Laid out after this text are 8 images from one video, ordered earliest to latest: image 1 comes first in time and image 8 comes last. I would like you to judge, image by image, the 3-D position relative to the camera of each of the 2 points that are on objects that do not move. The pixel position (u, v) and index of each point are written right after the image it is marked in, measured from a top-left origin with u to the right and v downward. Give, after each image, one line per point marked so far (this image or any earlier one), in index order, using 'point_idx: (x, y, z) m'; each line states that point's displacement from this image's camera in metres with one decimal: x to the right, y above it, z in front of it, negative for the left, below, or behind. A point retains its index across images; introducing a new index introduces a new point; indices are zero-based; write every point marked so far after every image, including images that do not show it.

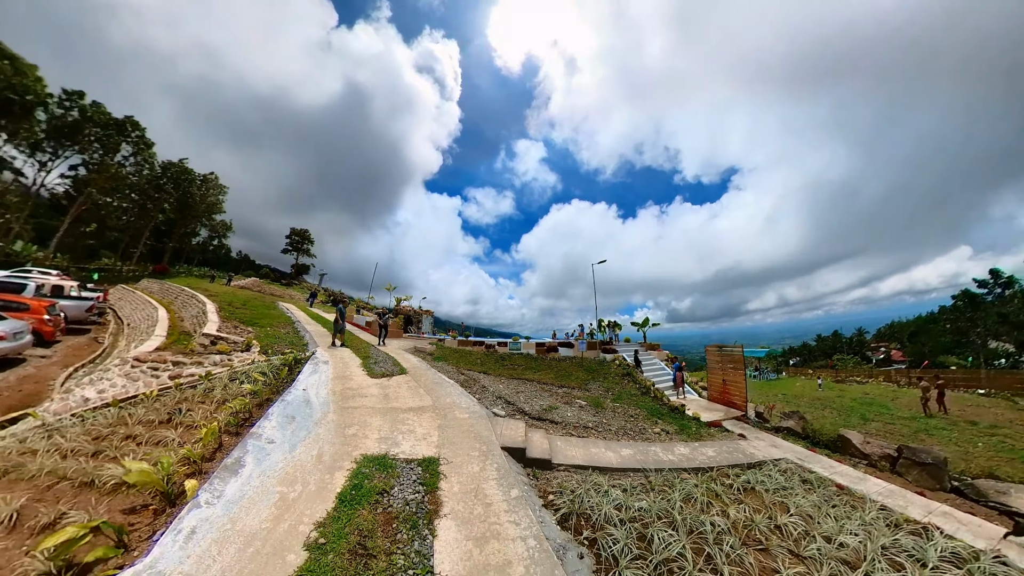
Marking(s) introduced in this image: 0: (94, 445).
0: (-5.8, -2.2, +3.6) m
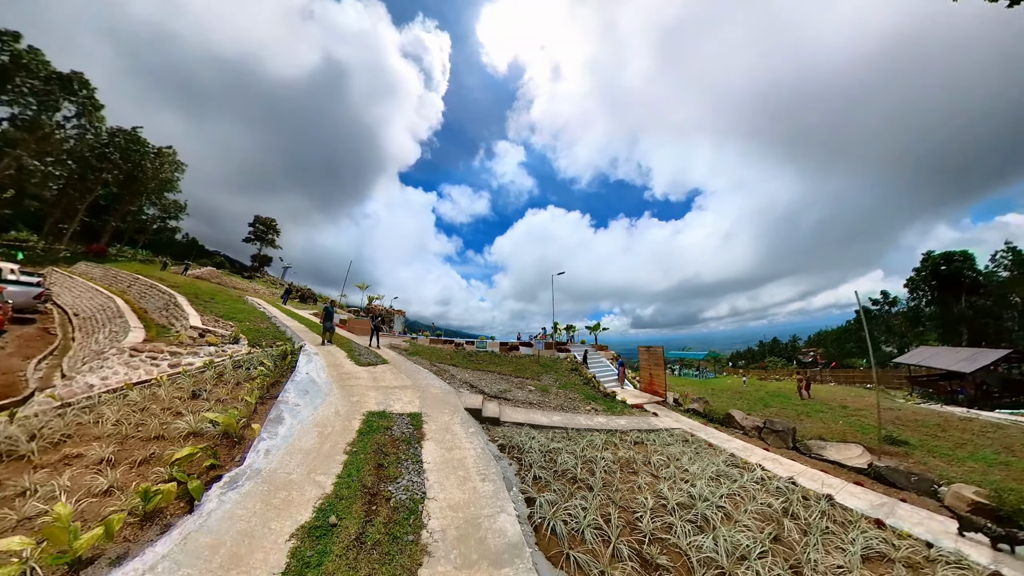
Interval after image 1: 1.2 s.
0: (-6.6, -2.3, +4.7) m
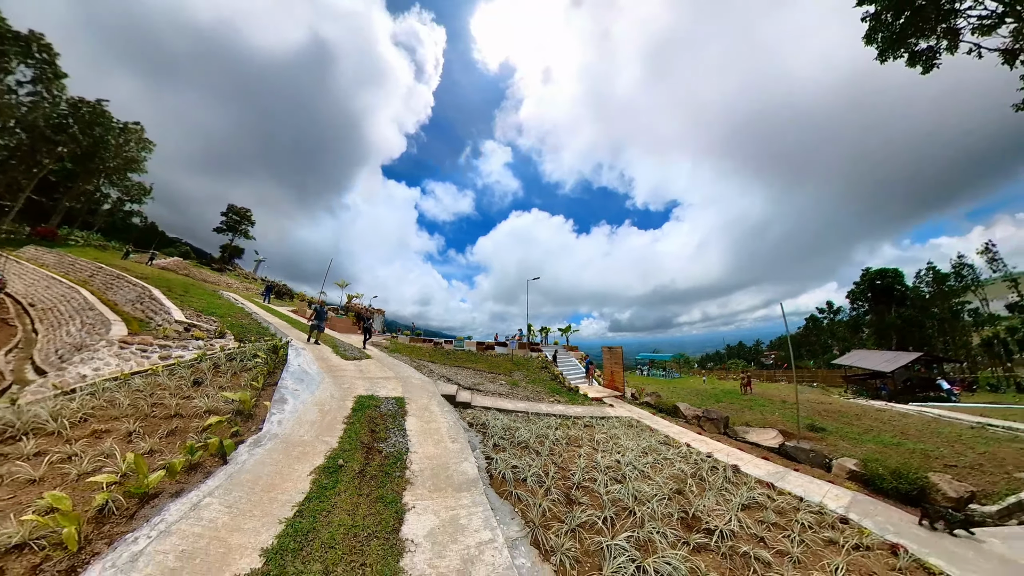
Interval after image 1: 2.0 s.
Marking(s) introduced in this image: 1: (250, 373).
0: (-7.3, -2.2, +5.3) m
1: (-6.4, -2.1, +6.6) m
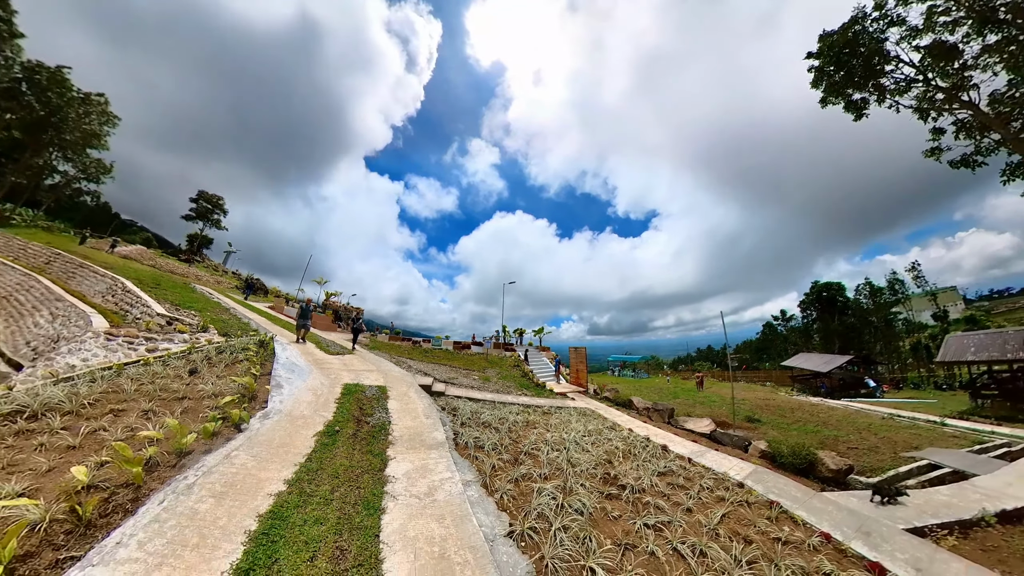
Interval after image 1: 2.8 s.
0: (-8.1, -2.2, +6.0) m
1: (-7.3, -2.1, +7.3) m
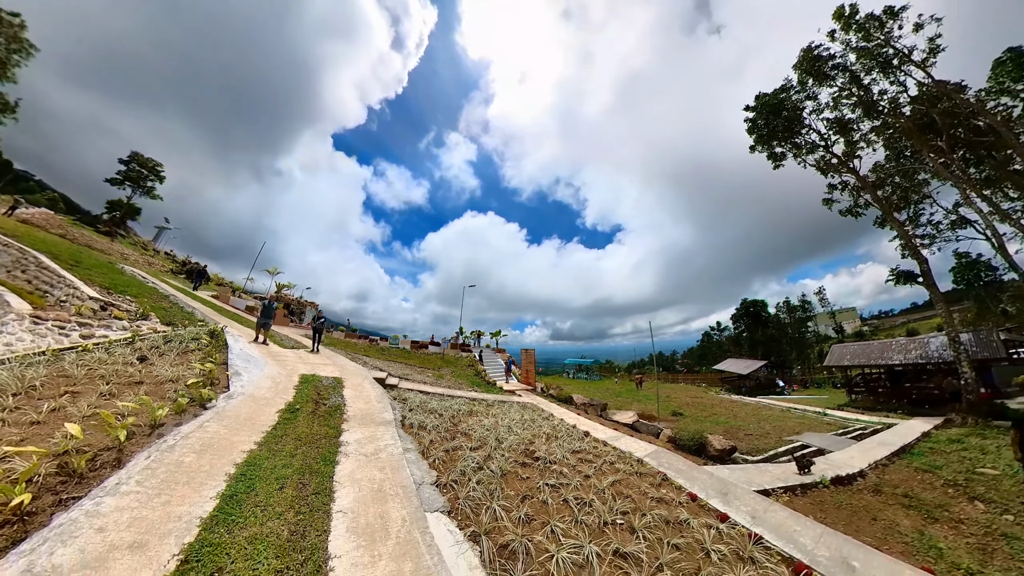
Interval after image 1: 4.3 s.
0: (-9.6, -1.9, +6.2) m
1: (-9.0, -1.9, +7.6) m
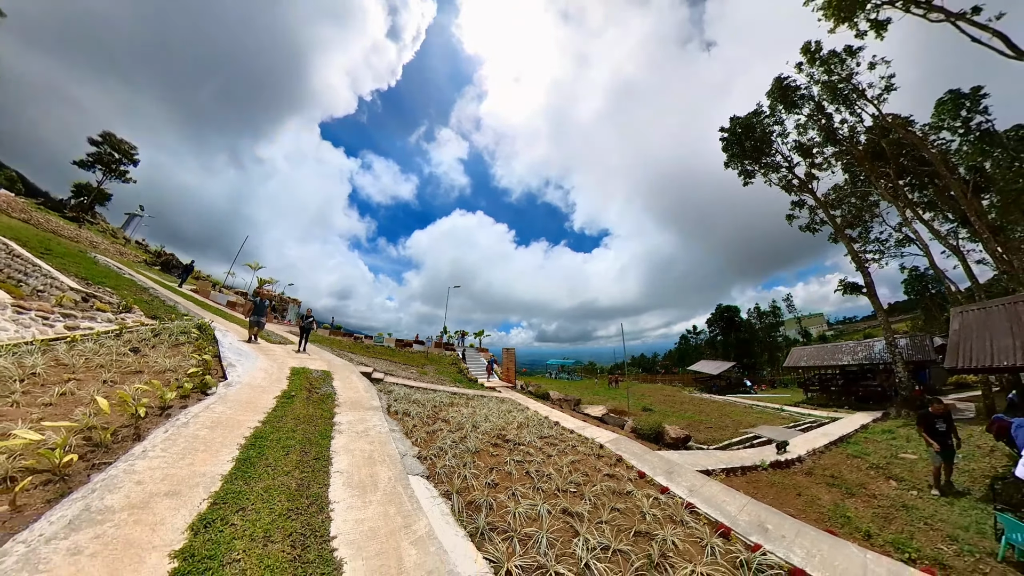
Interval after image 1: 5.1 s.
0: (-10.2, -1.8, +6.6) m
1: (-9.7, -1.8, +8.0) m
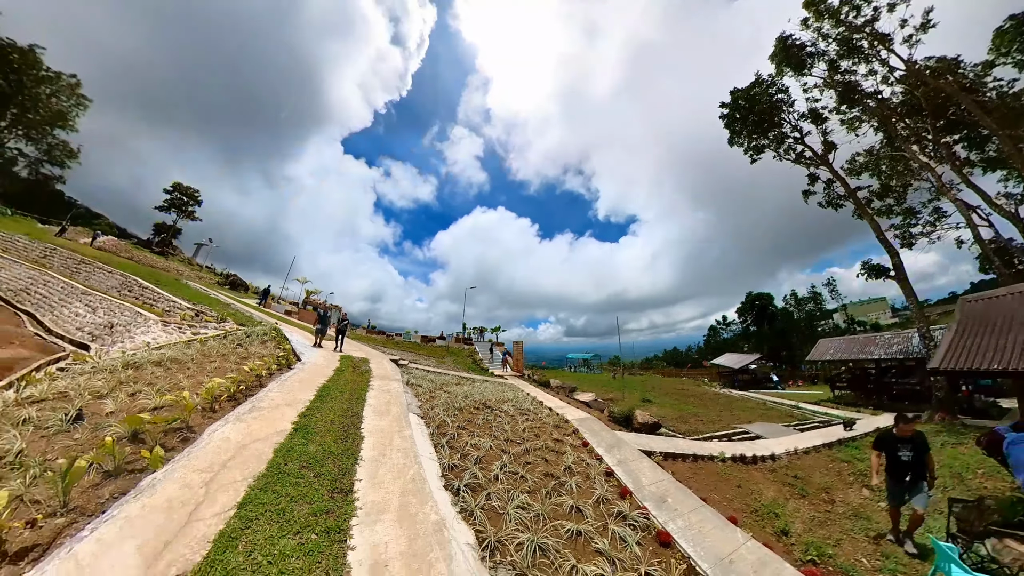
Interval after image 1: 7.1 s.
0: (-10.8, -2.4, +9.9) m
1: (-10.2, -2.3, +11.2) m
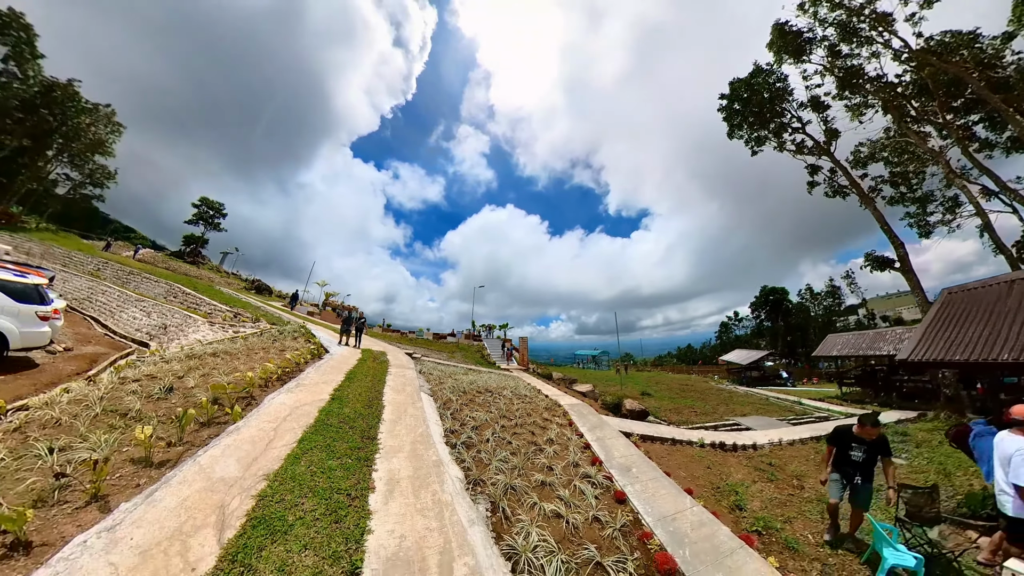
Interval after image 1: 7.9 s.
0: (-10.9, -2.5, +11.5) m
1: (-10.2, -2.4, +12.7) m
